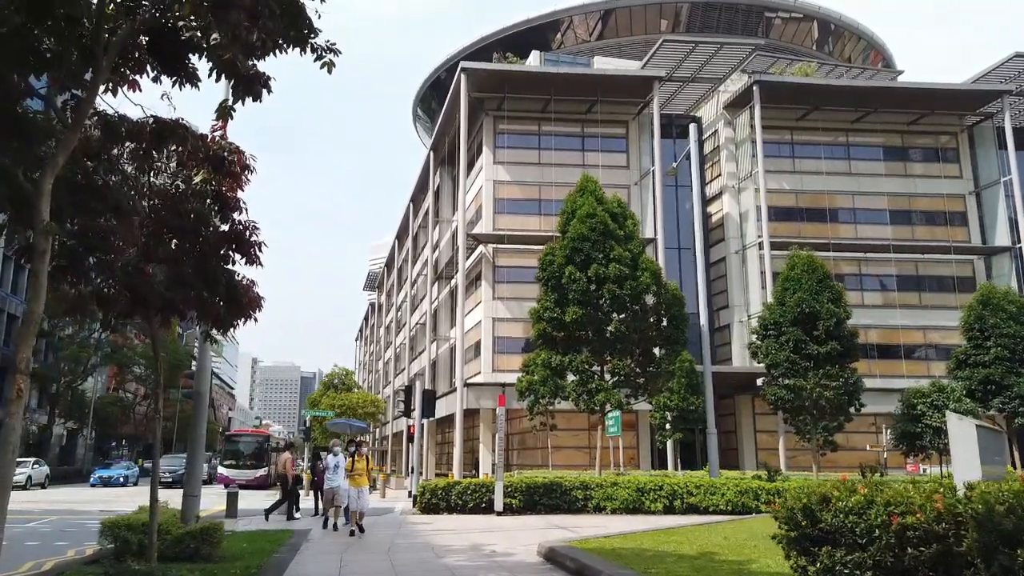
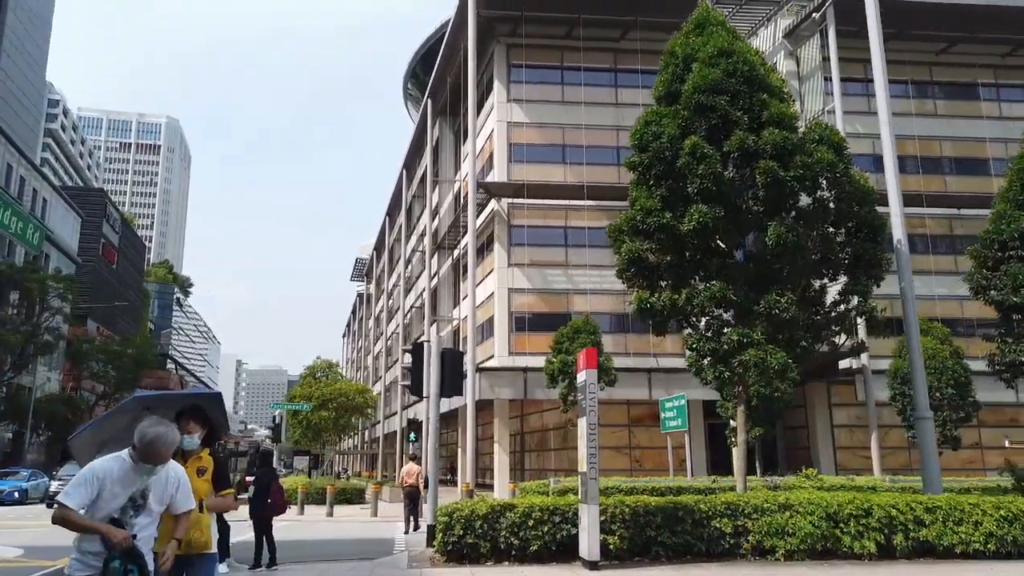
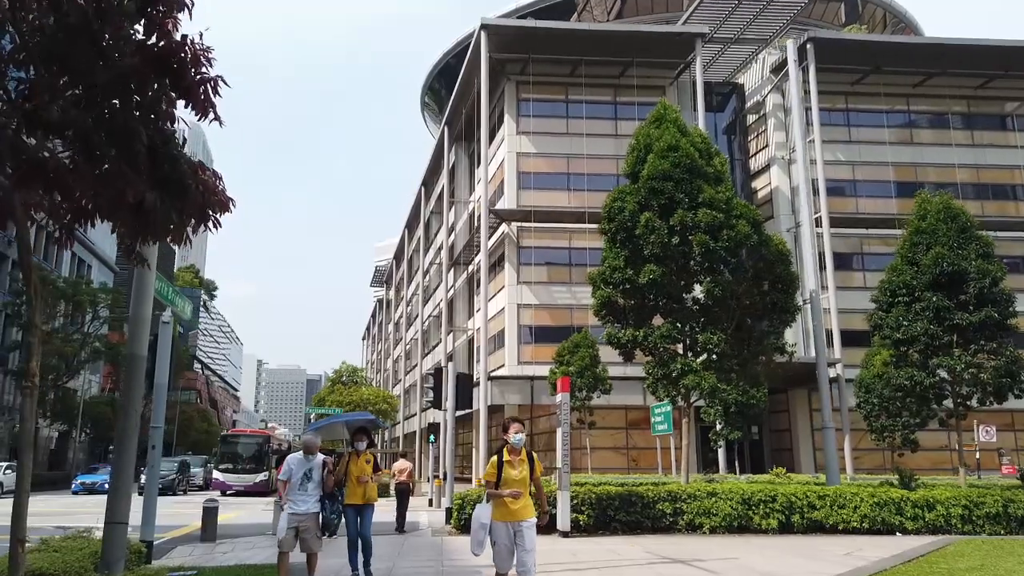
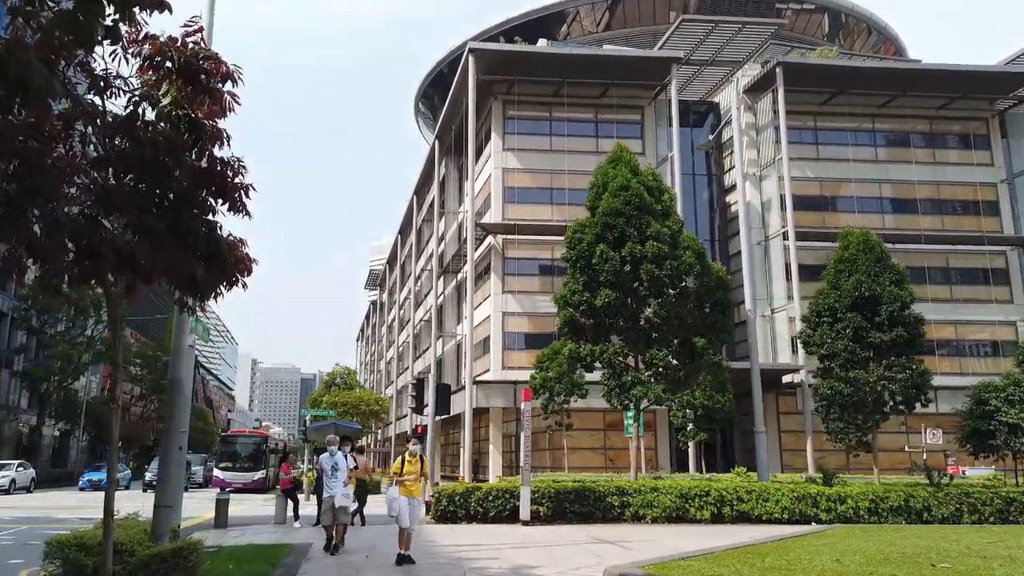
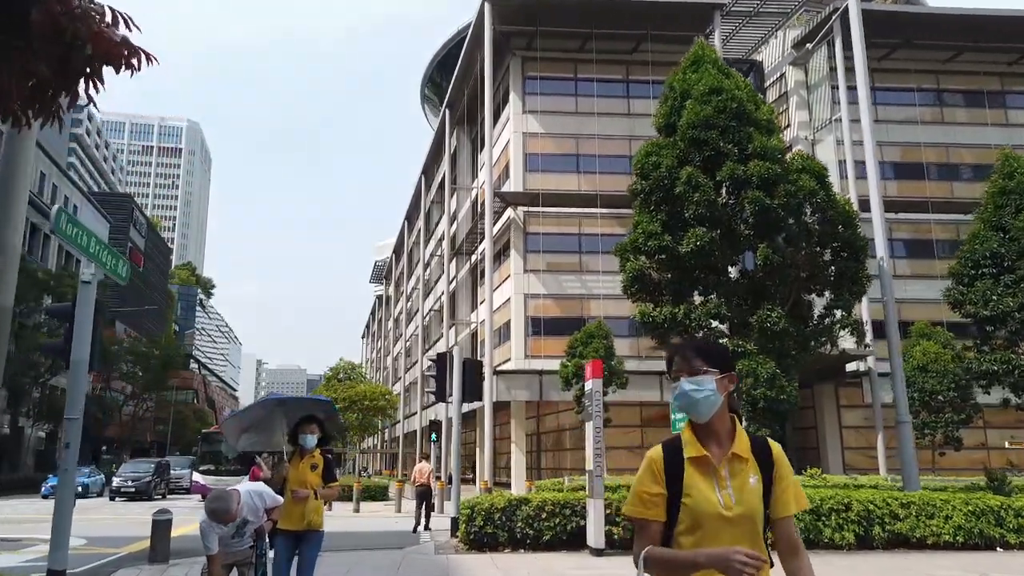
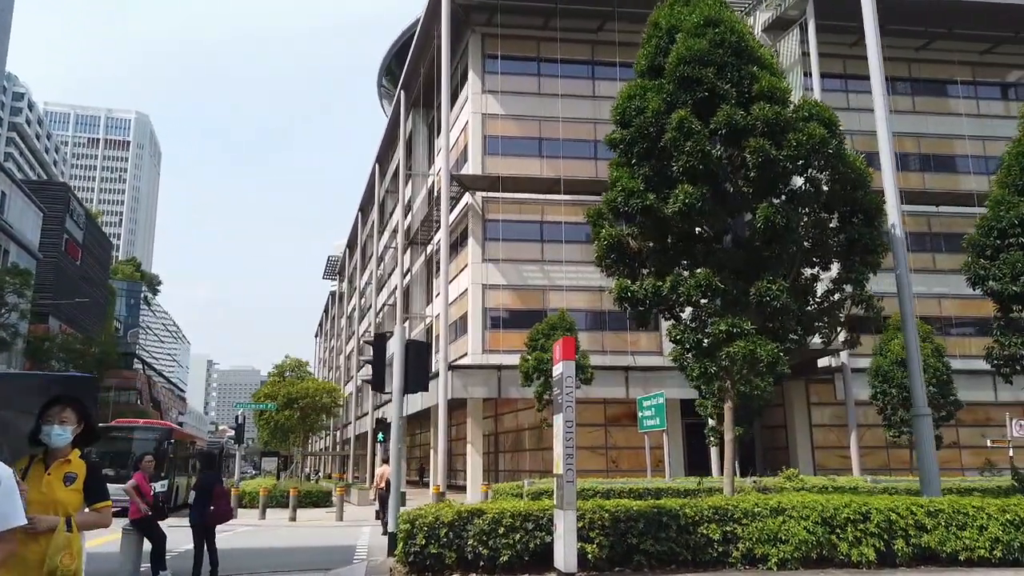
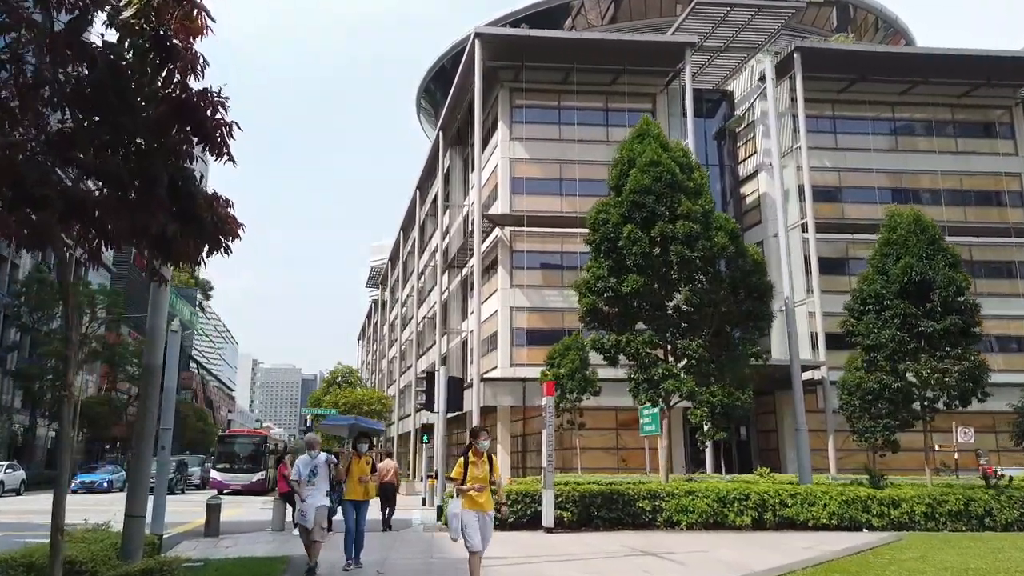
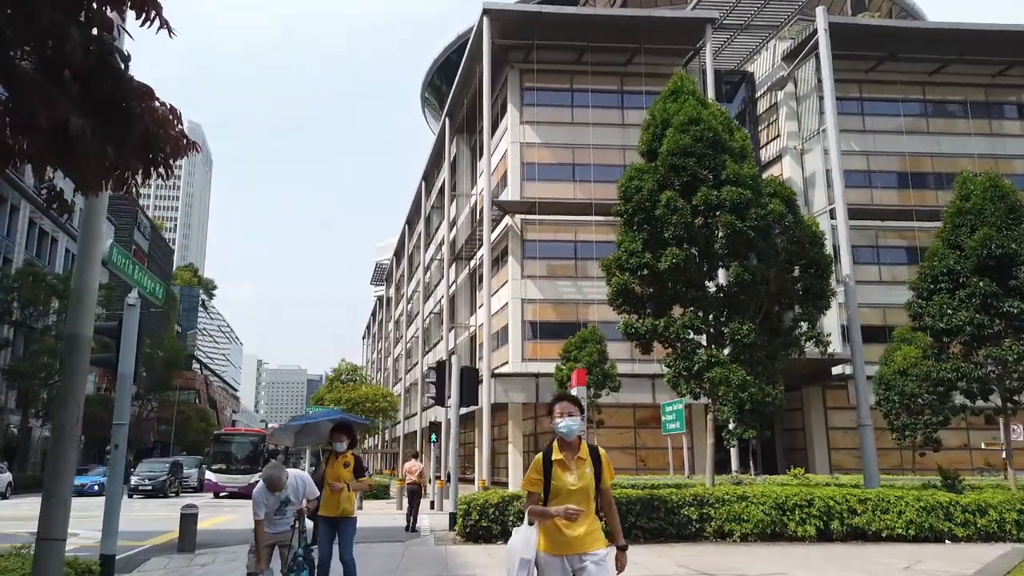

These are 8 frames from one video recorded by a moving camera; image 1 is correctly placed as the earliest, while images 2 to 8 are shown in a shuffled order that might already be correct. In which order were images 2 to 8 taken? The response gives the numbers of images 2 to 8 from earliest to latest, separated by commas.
4, 7, 3, 8, 5, 2, 6
